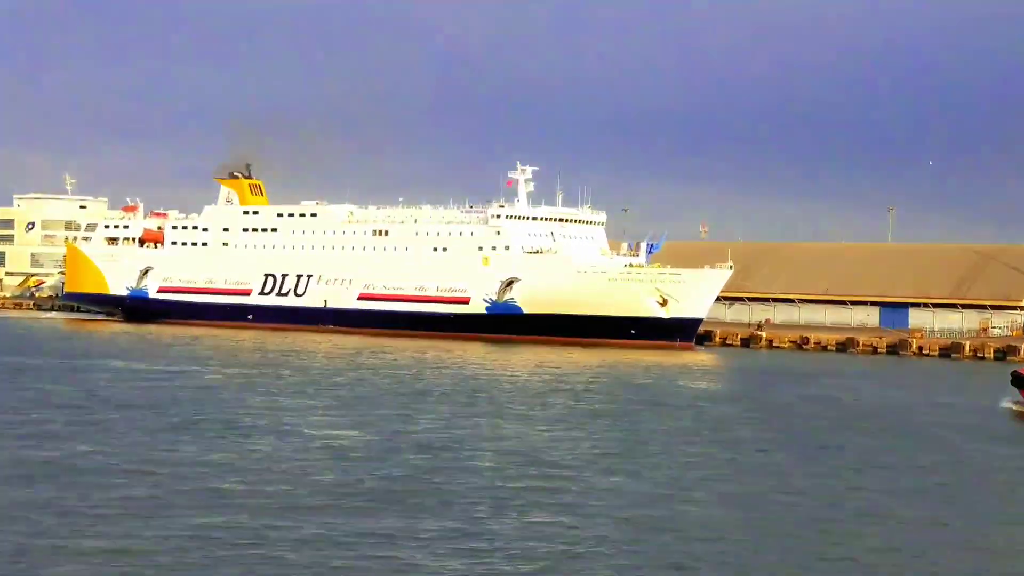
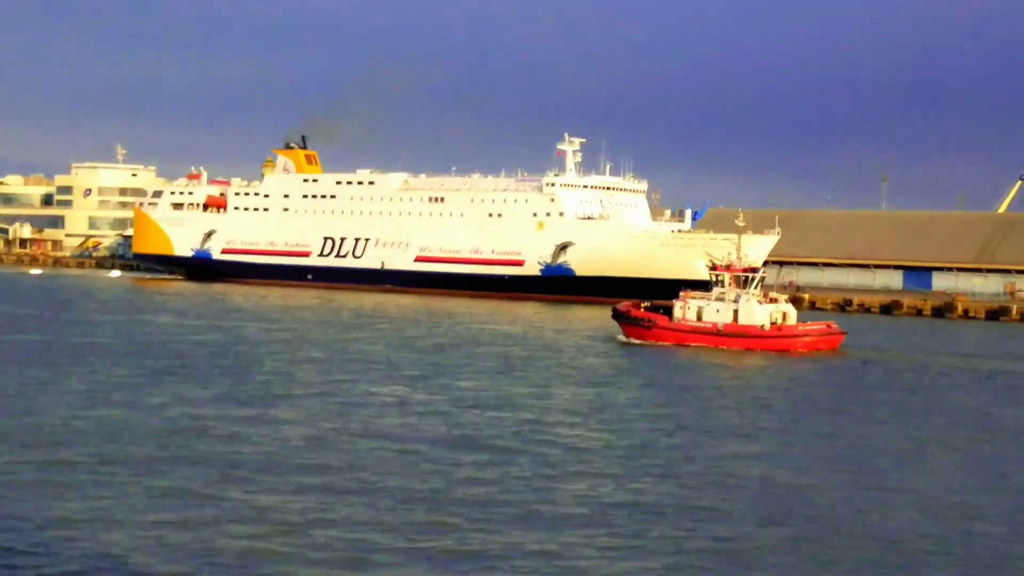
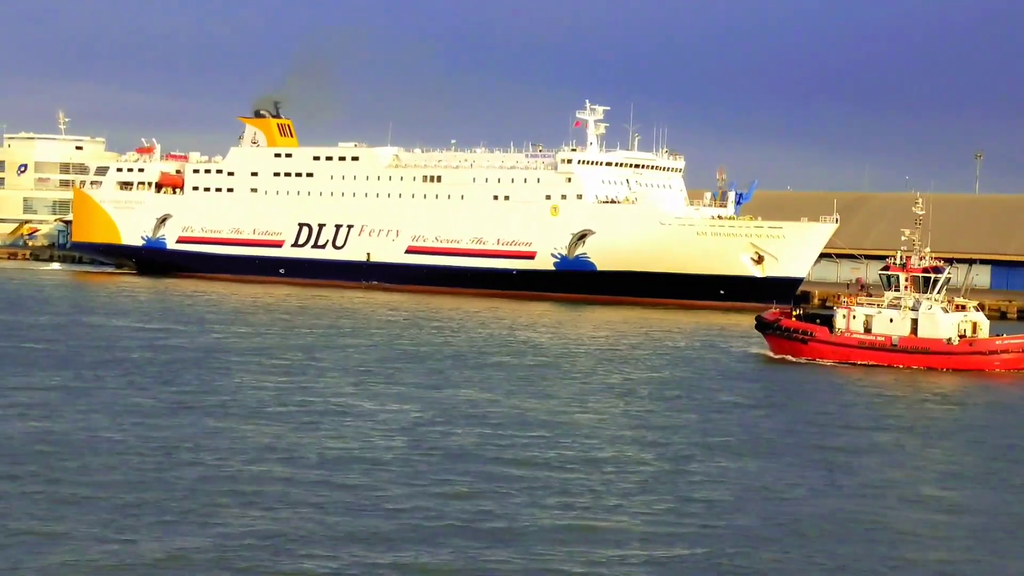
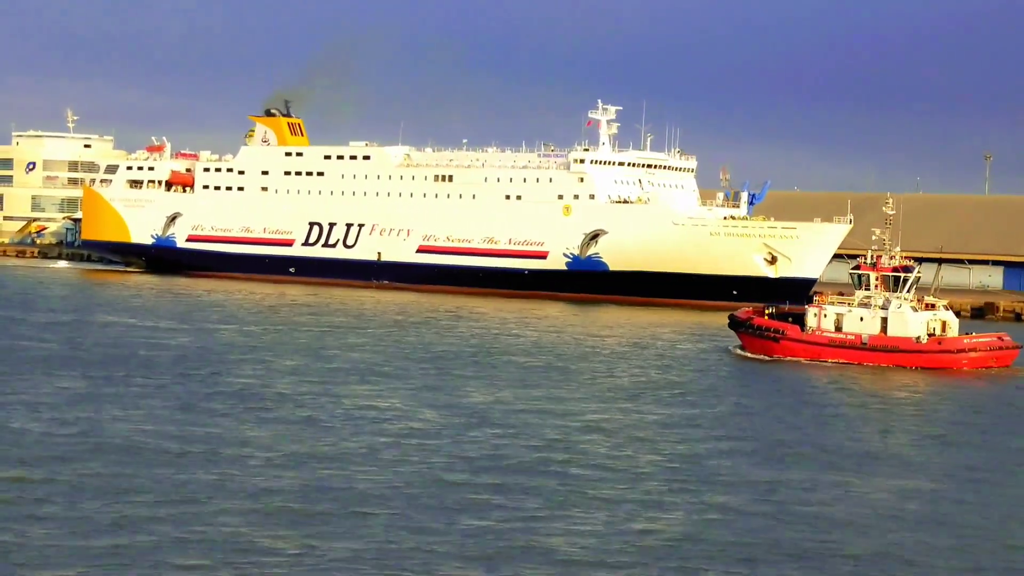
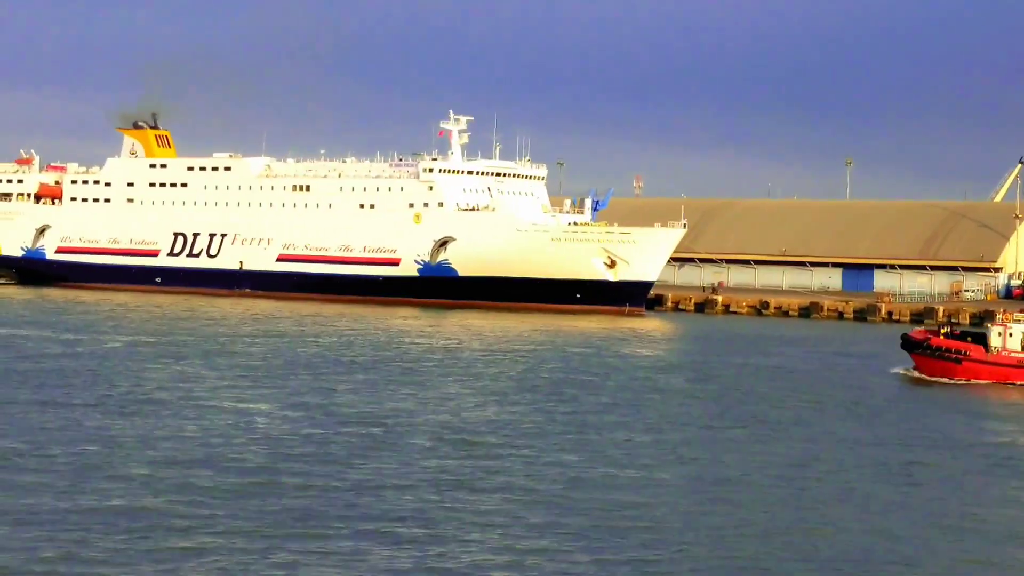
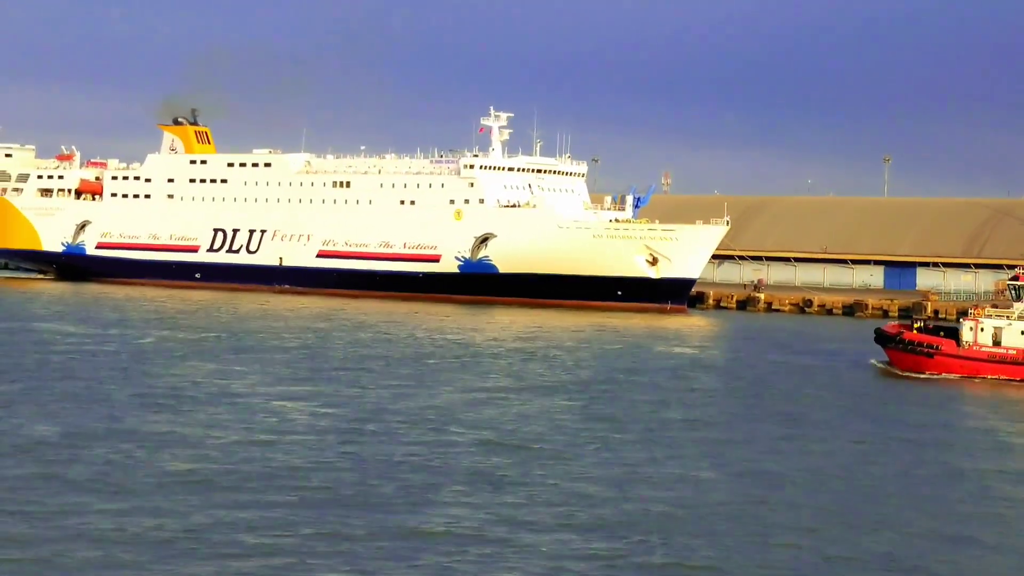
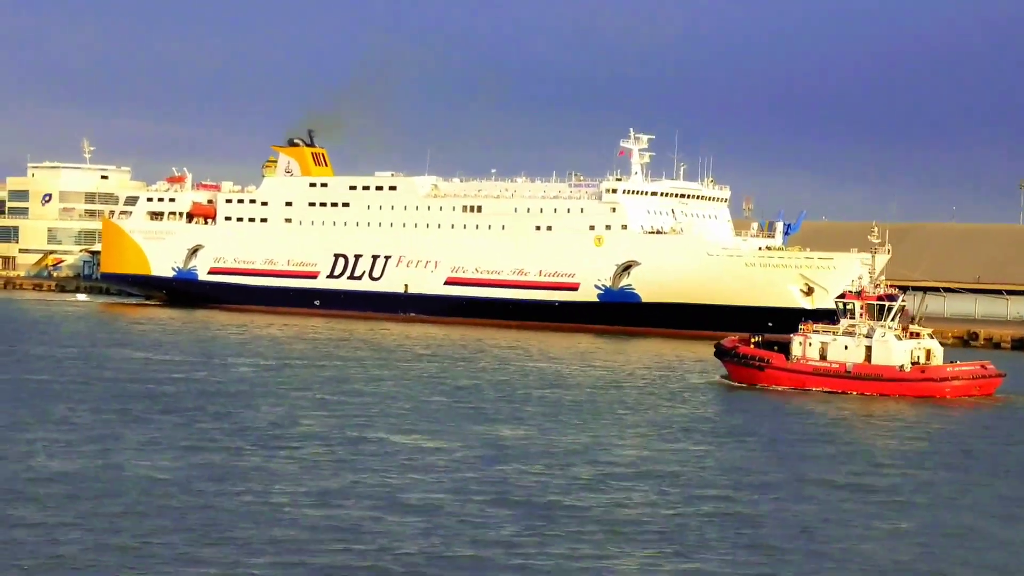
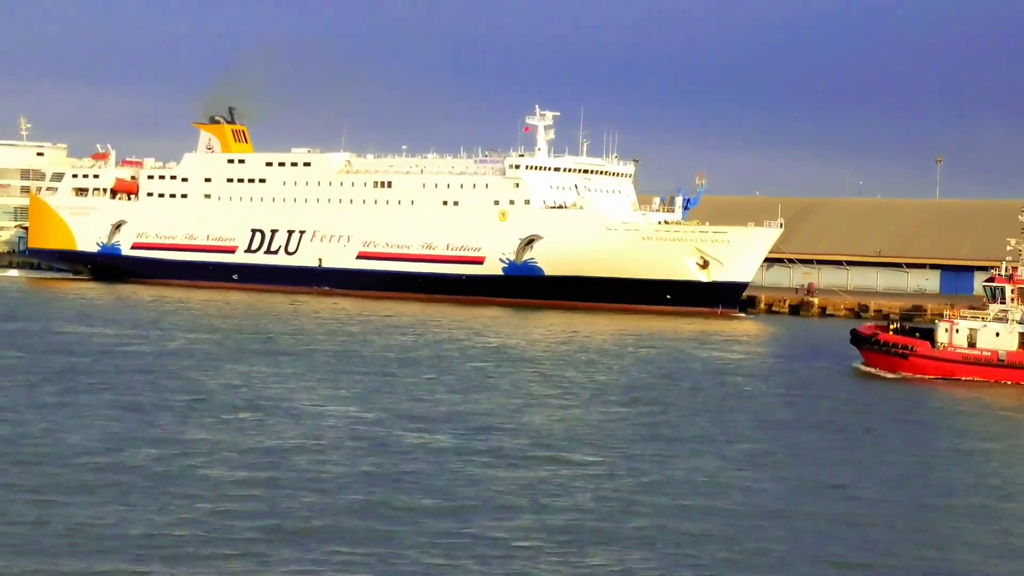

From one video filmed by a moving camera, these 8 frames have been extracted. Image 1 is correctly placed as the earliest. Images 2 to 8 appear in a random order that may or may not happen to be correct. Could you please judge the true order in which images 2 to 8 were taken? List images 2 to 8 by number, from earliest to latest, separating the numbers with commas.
5, 6, 8, 3, 4, 7, 2
